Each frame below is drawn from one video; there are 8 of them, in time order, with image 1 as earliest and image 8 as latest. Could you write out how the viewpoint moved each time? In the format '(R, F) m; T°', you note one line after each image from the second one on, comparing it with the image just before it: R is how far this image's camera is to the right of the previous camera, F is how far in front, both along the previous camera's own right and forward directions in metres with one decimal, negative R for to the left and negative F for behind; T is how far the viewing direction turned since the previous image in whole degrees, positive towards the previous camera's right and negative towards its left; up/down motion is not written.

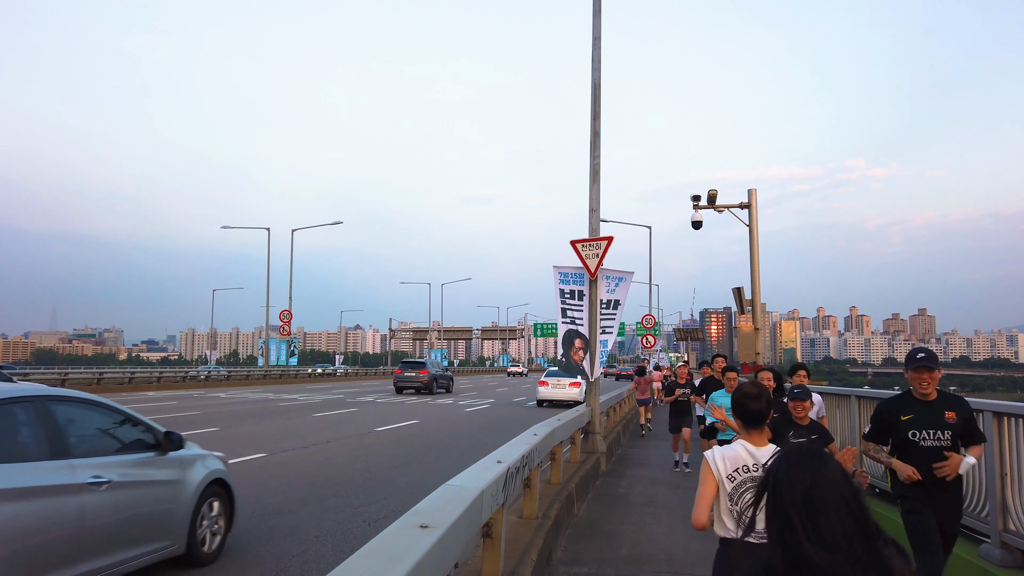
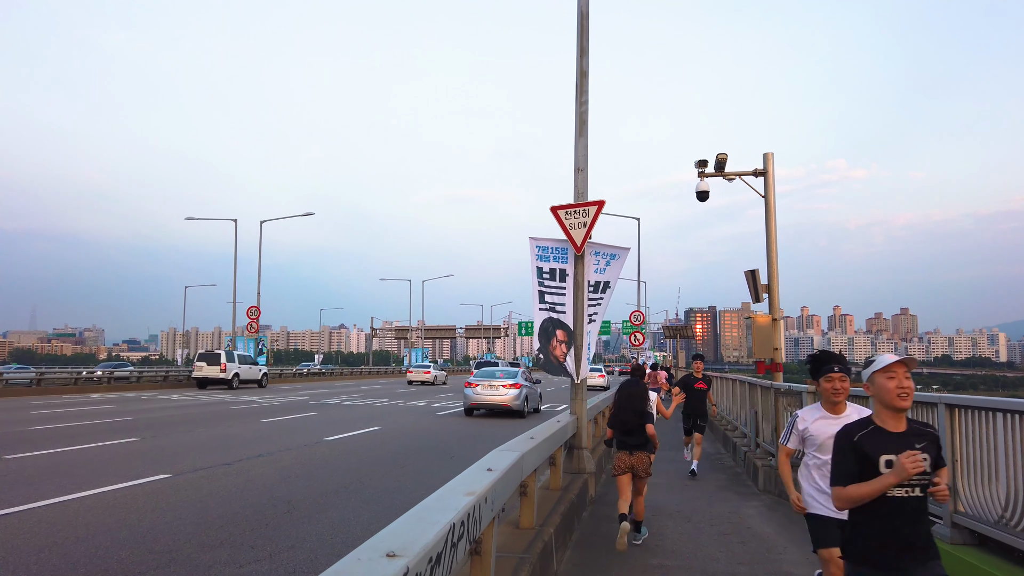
(+0.1, +1.1) m; +1°
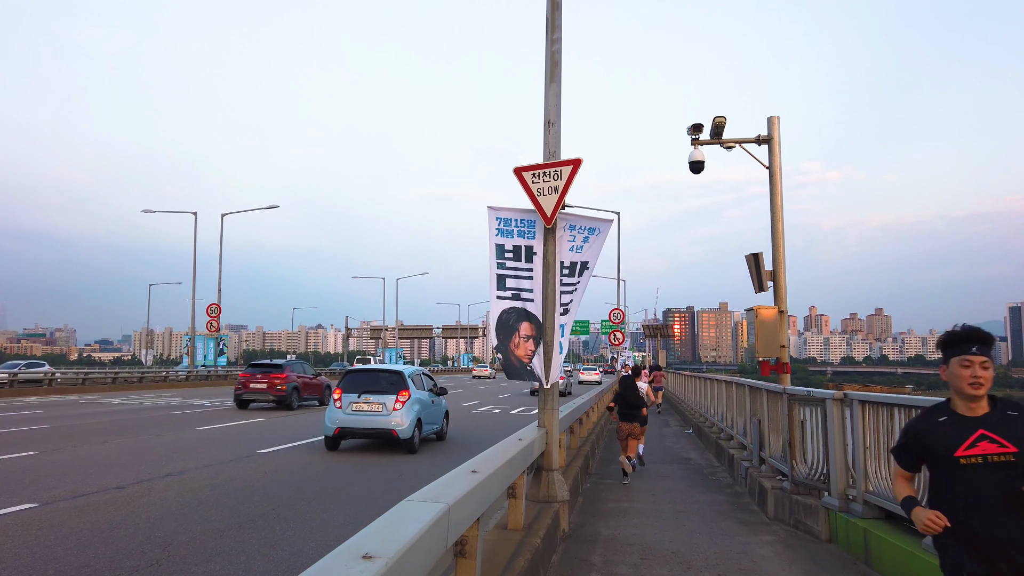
(+0.1, +0.9) m; +2°
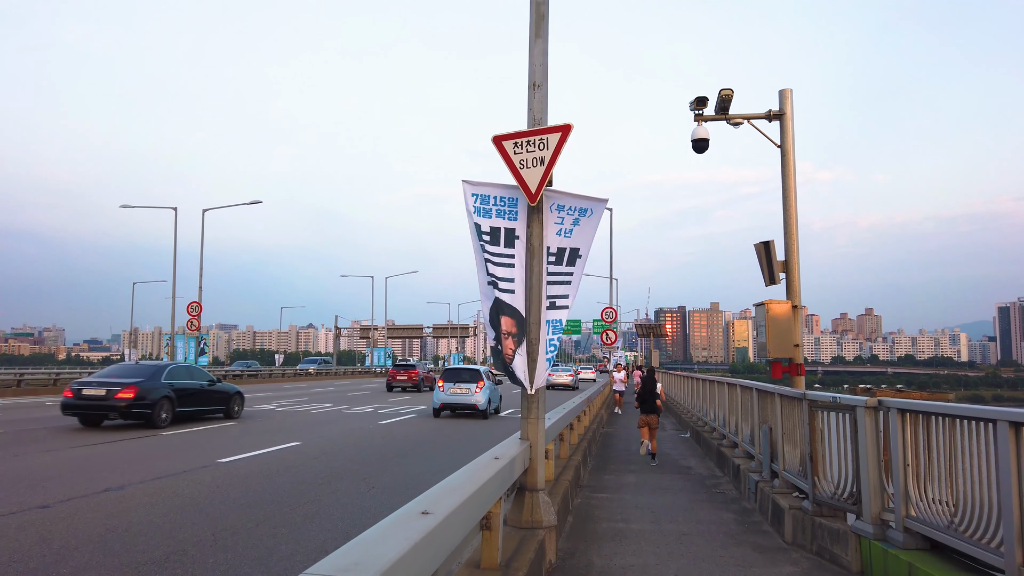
(+0.1, +0.5) m; +1°
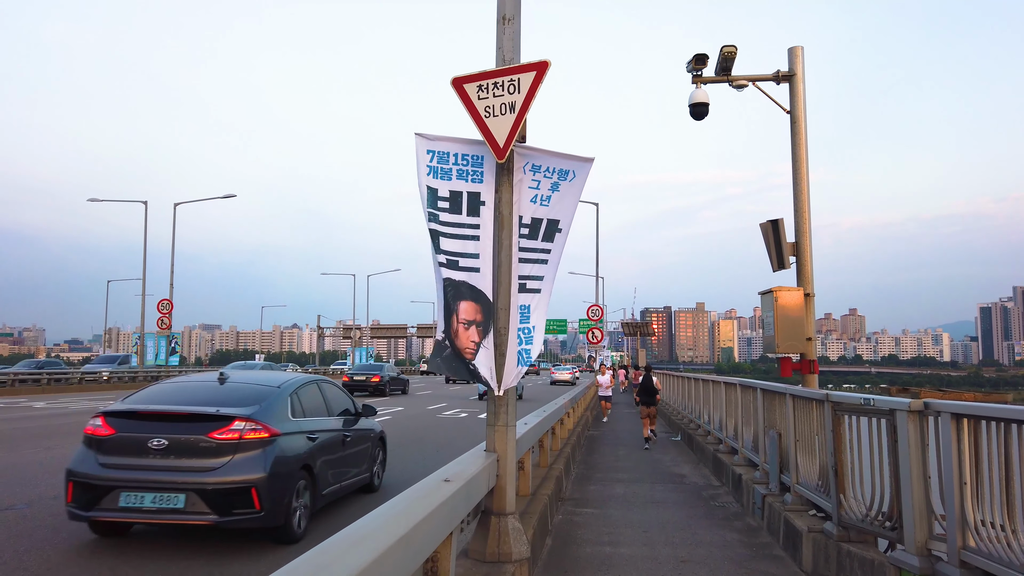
(+0.1, +0.6) m; +1°
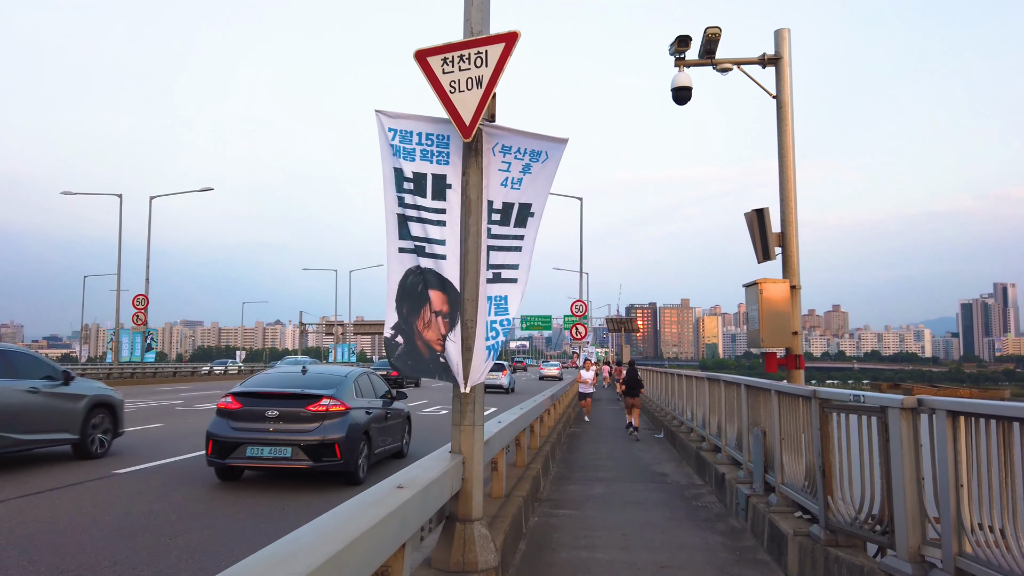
(+0.1, +0.2) m; +1°
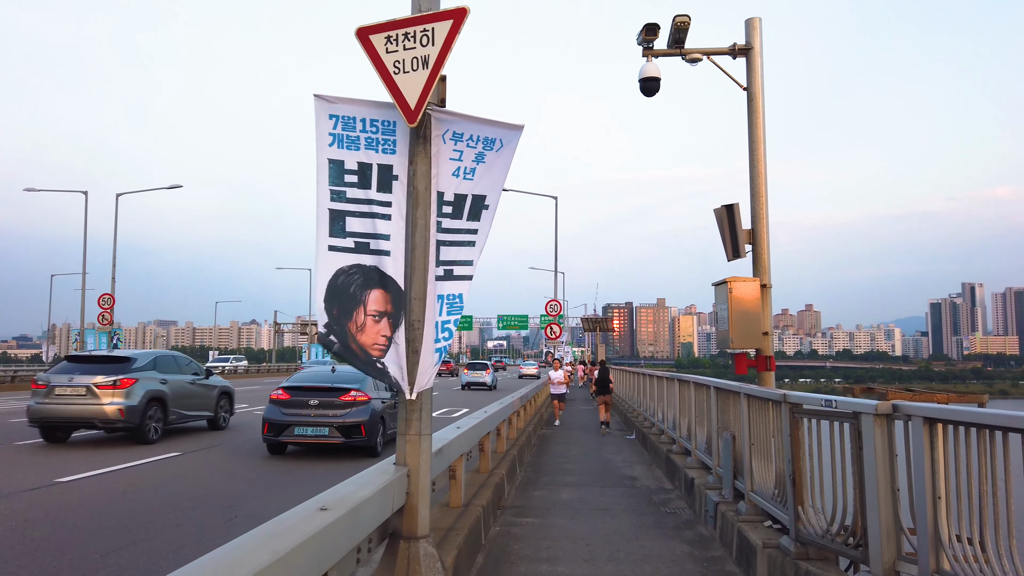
(+0.1, +0.2) m; +2°
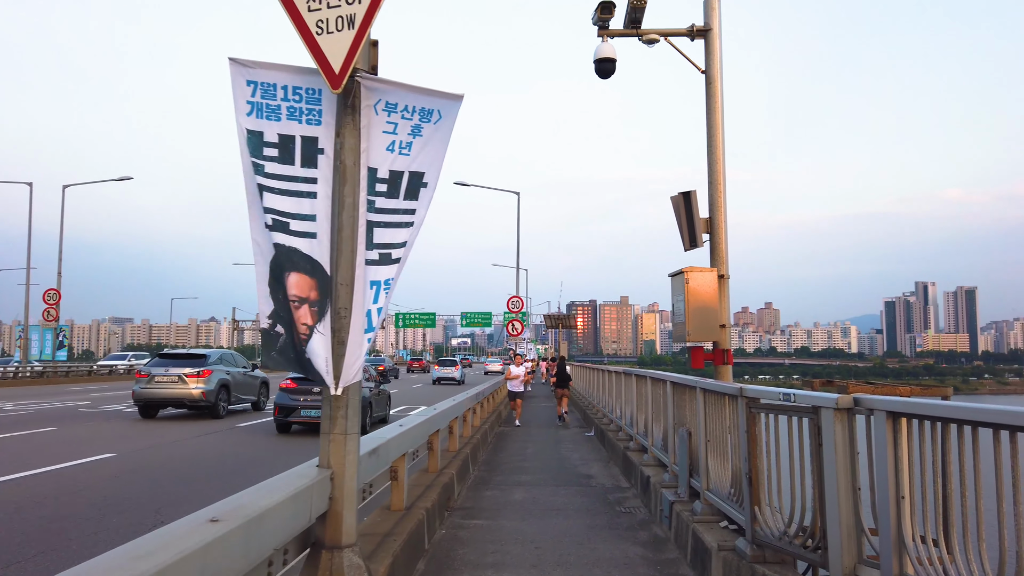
(+0.1, +0.2) m; +3°
